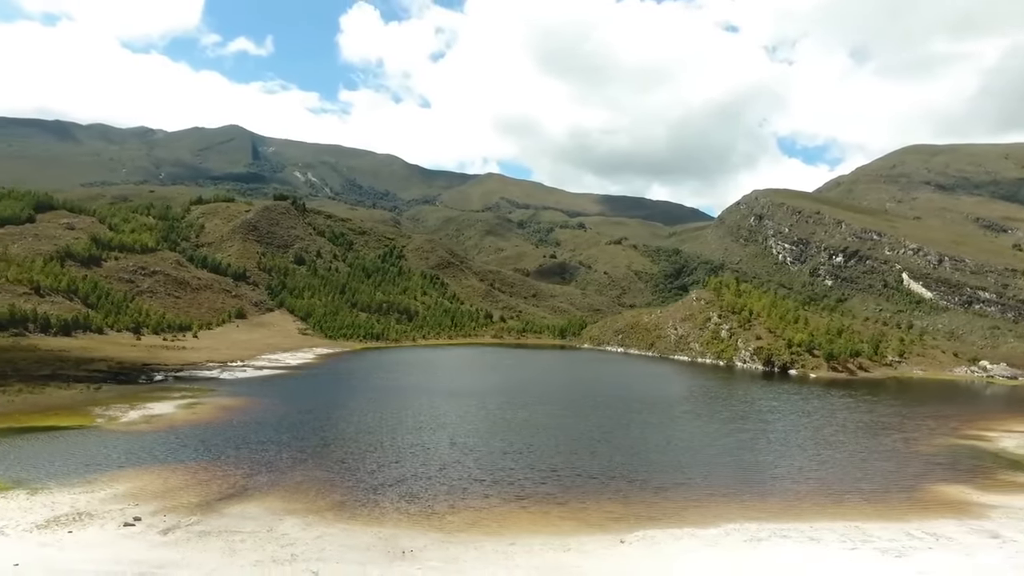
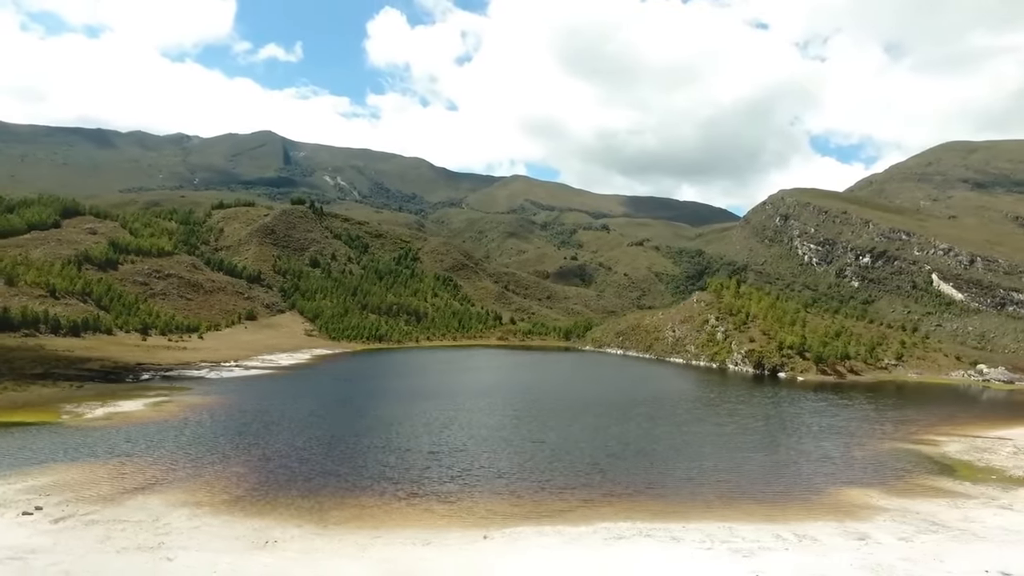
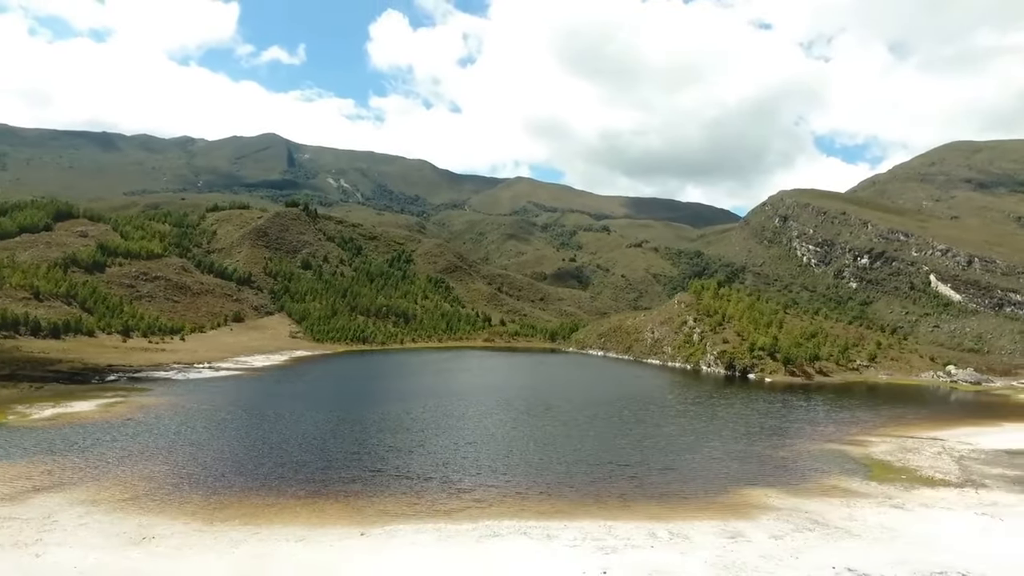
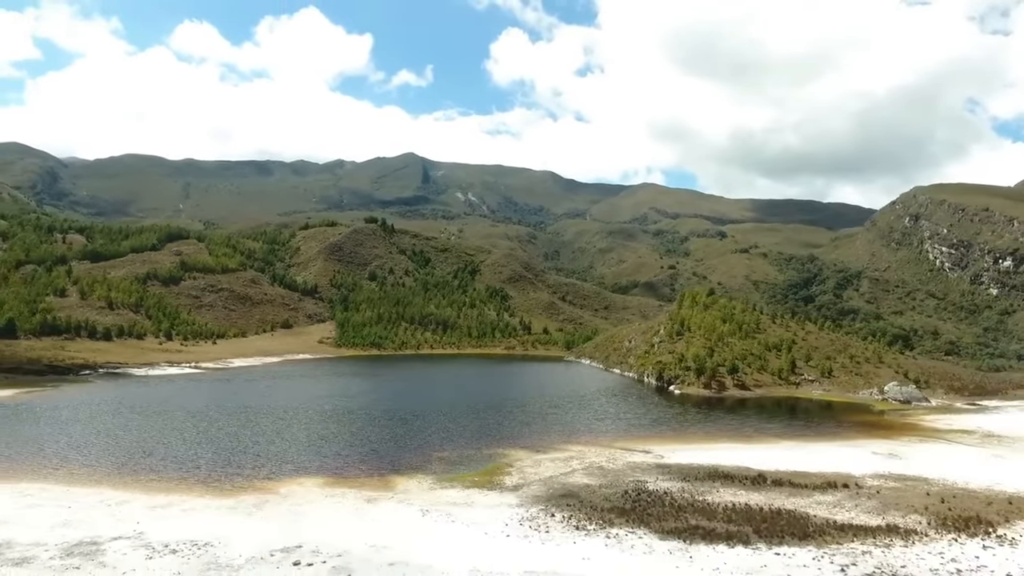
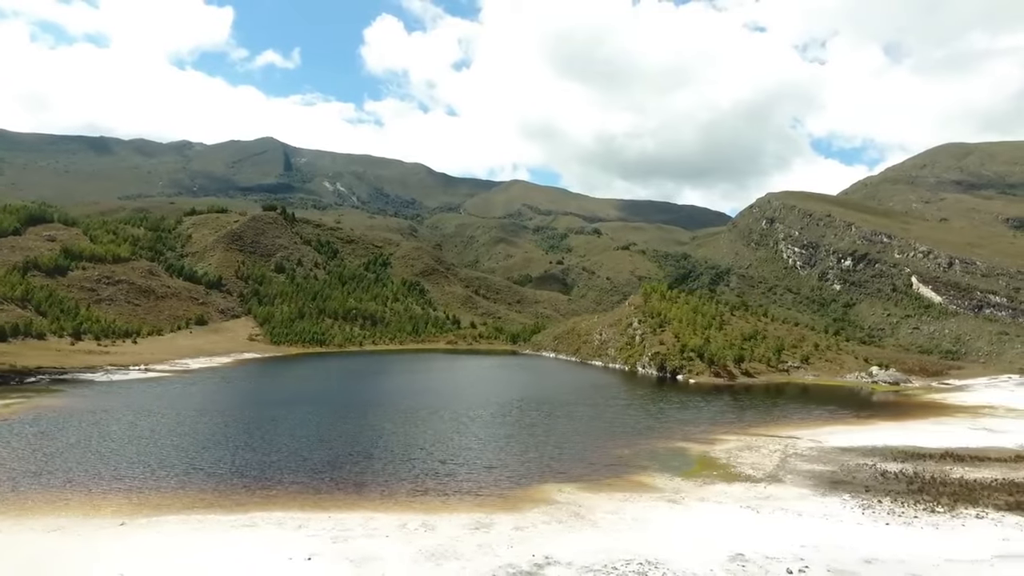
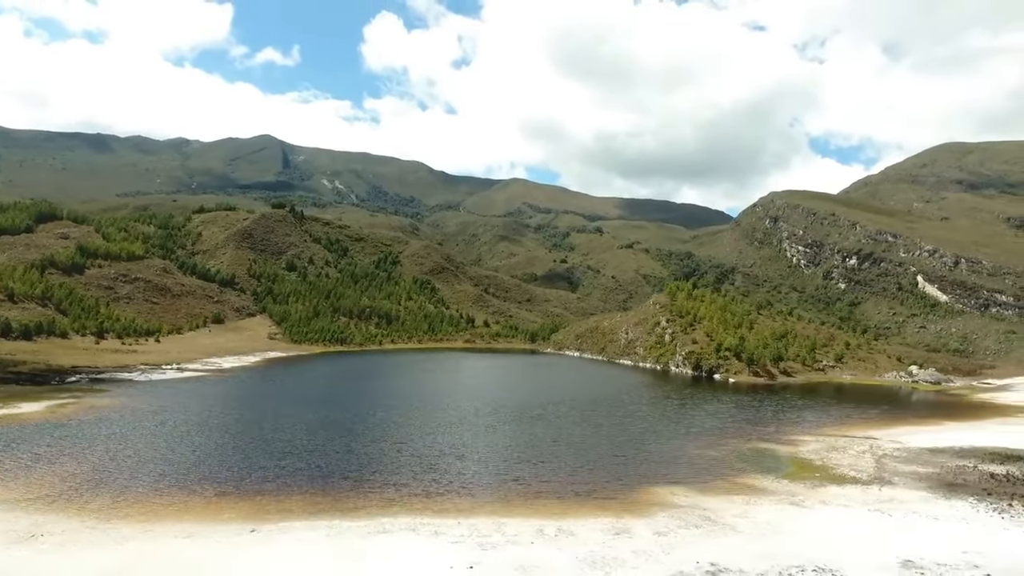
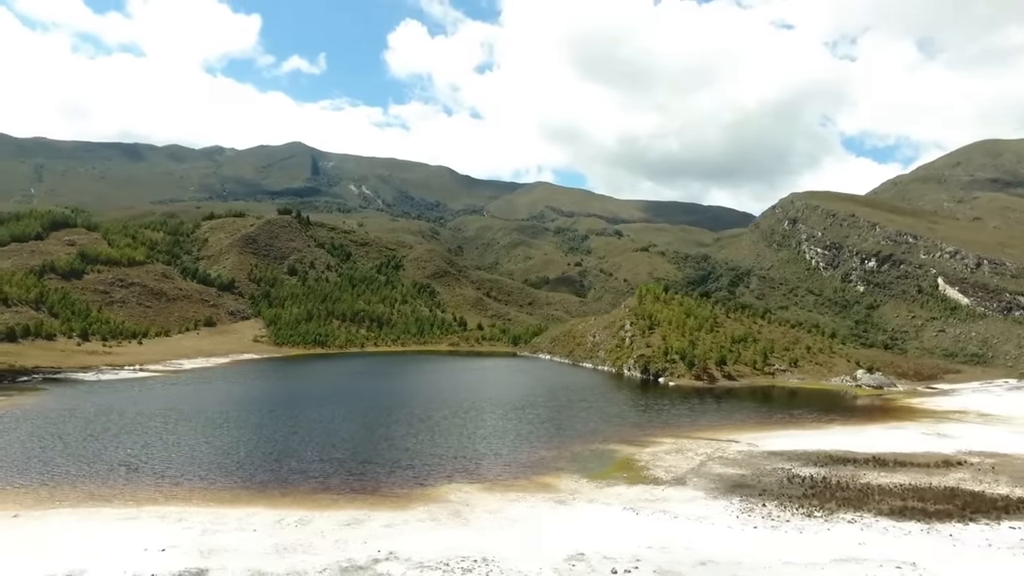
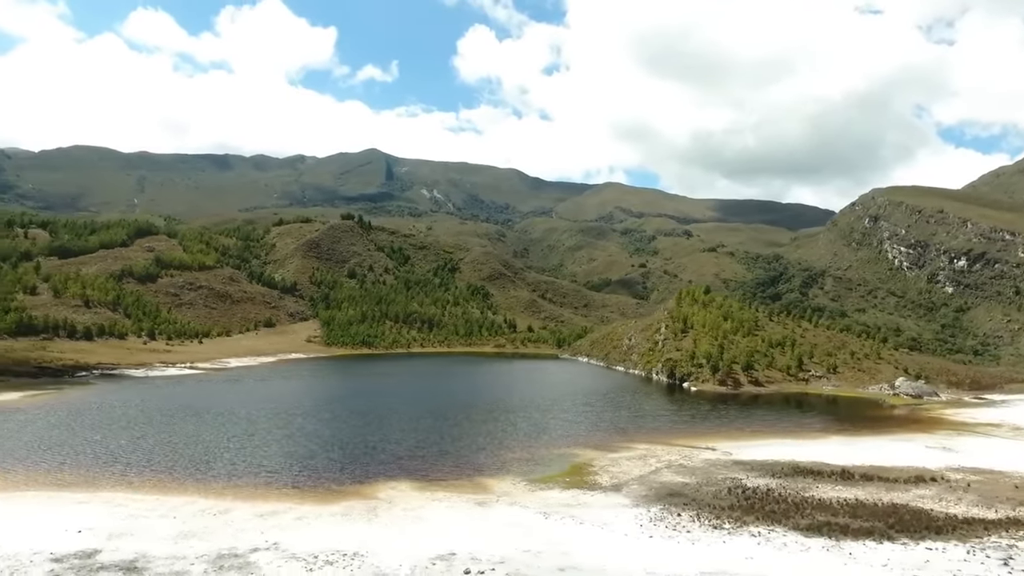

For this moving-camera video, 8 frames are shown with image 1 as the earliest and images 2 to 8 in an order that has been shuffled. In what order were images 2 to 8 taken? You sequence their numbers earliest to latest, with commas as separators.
2, 3, 6, 5, 7, 8, 4
